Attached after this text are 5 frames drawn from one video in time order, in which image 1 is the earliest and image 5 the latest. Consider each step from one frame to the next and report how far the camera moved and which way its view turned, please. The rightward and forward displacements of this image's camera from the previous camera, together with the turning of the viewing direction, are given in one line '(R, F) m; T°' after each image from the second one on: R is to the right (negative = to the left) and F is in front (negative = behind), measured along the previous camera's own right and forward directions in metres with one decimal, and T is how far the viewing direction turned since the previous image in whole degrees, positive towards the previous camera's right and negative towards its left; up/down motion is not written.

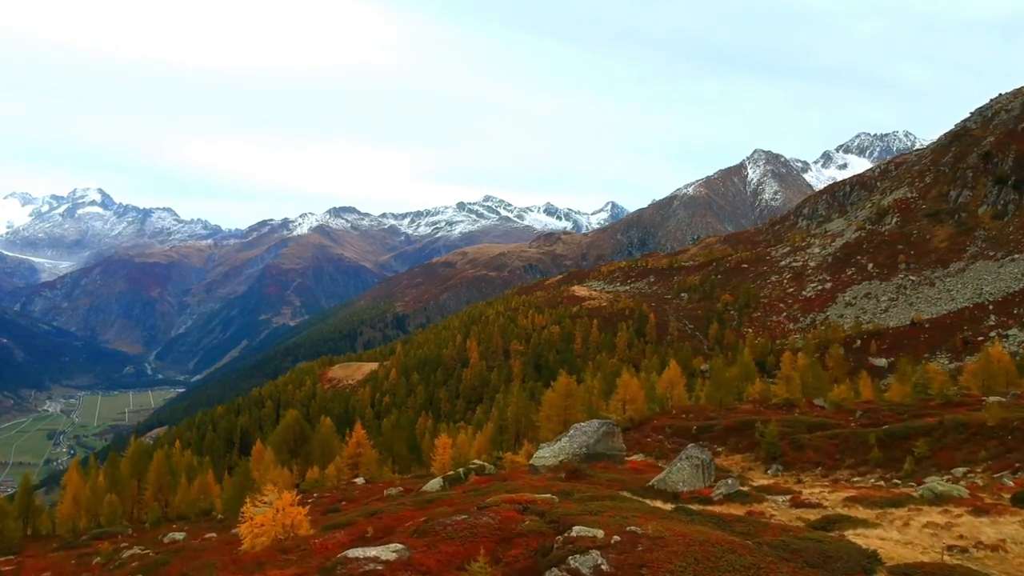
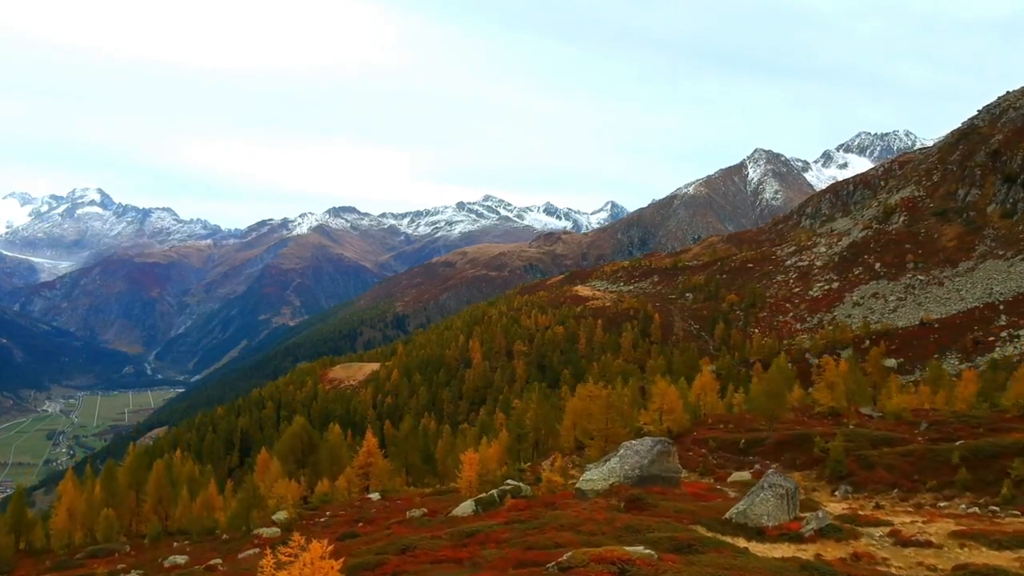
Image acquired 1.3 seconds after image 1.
(-1.2, +2.1) m; 0°
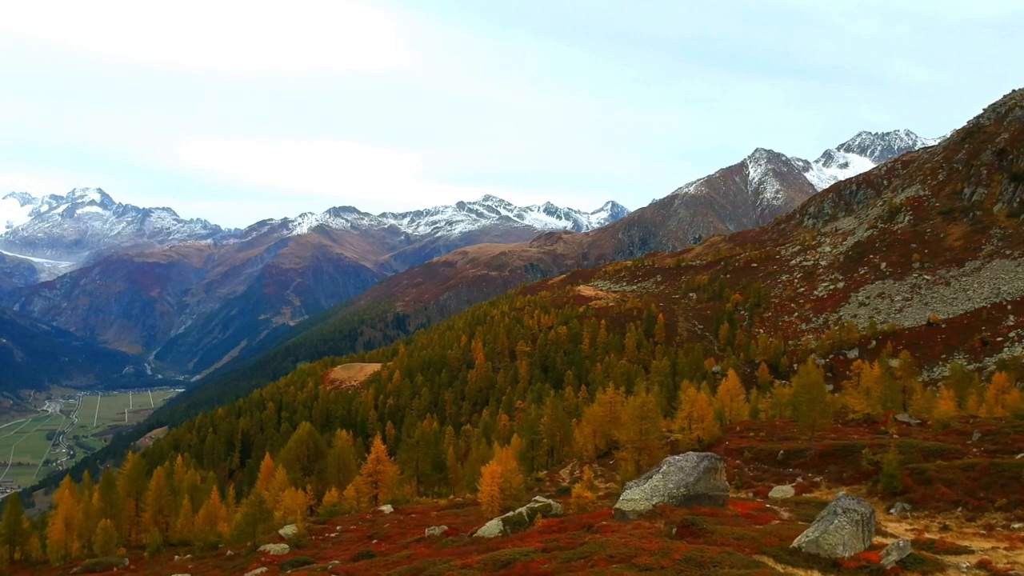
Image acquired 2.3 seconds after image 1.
(-0.8, +1.4) m; 0°
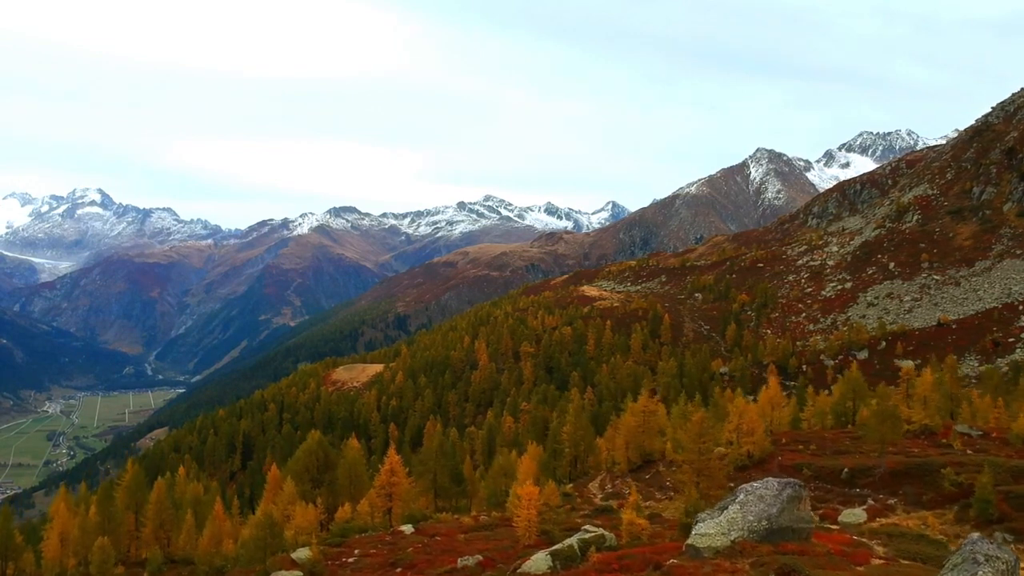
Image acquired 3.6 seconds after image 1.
(-1.2, +2.0) m; 0°
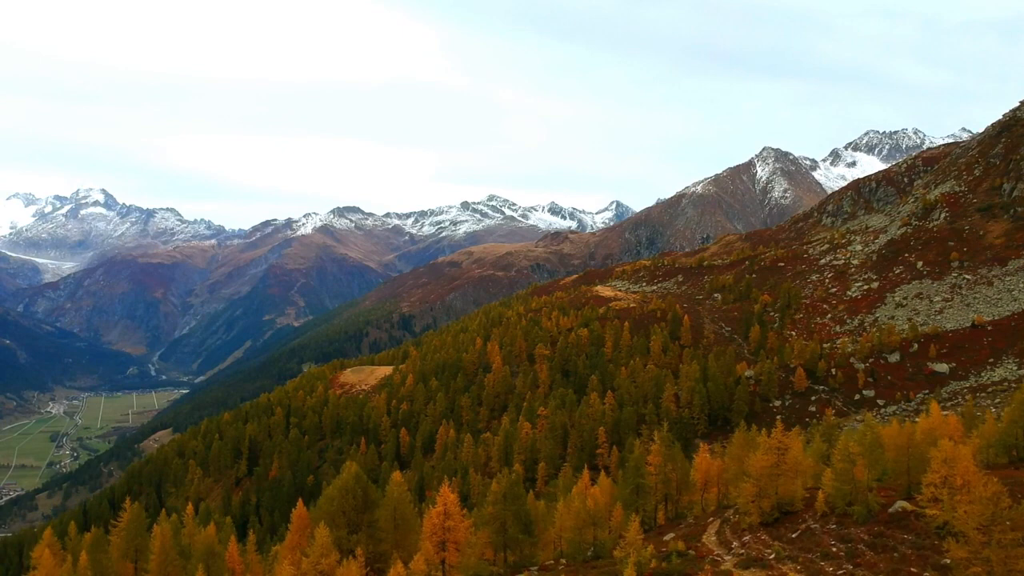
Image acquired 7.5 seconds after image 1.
(-3.4, +5.9) m; 0°
